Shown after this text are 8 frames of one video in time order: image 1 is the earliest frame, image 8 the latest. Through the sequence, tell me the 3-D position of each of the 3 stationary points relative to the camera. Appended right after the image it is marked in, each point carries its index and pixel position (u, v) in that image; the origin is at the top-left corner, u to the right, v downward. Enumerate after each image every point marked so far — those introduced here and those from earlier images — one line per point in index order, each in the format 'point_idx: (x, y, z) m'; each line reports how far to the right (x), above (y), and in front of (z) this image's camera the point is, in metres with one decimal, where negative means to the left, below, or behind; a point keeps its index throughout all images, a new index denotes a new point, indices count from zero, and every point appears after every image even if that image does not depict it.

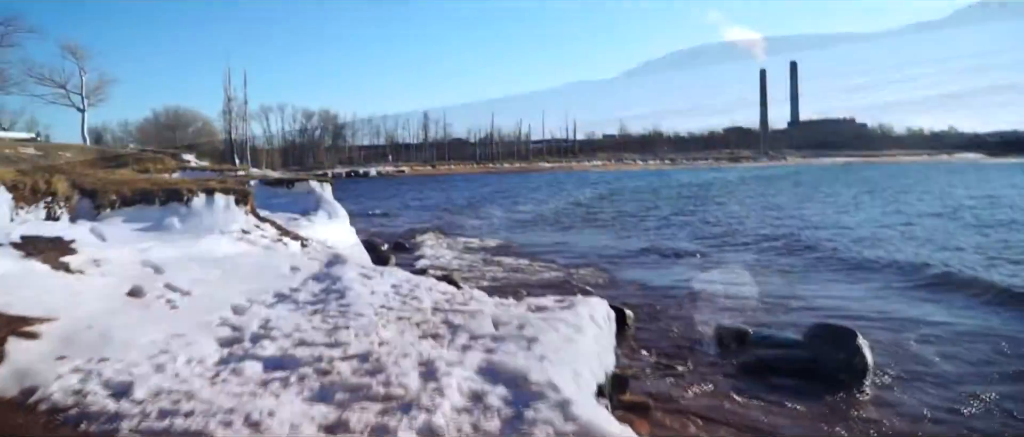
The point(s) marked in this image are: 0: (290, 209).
0: (-5.0, +0.2, +15.1) m
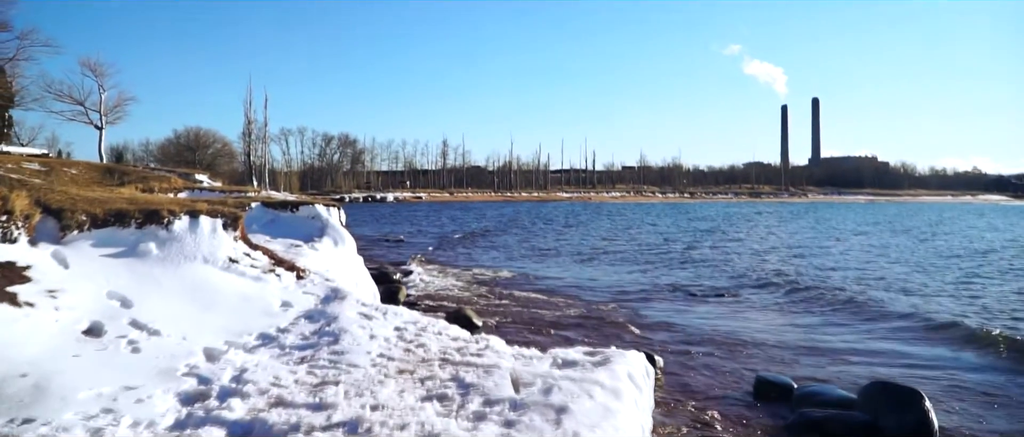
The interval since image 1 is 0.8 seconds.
0: (-4.6, -0.4, +14.0) m
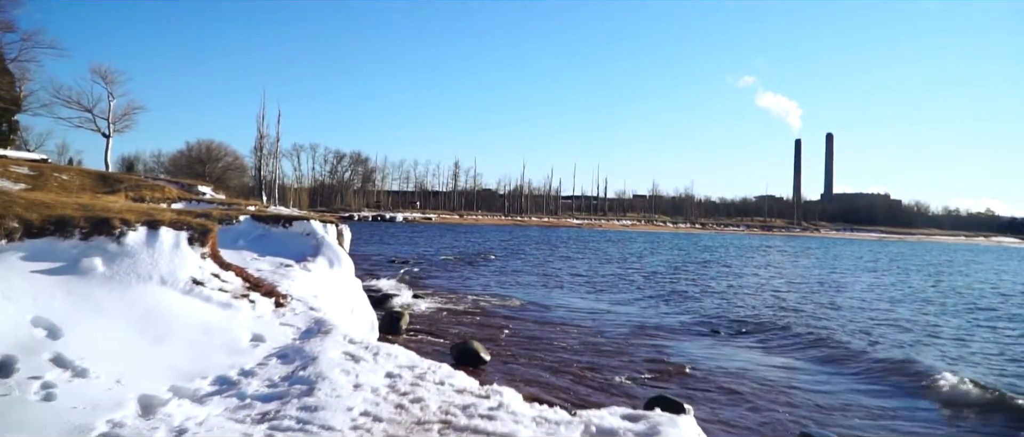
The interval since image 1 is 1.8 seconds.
0: (-4.3, -0.7, +12.6) m
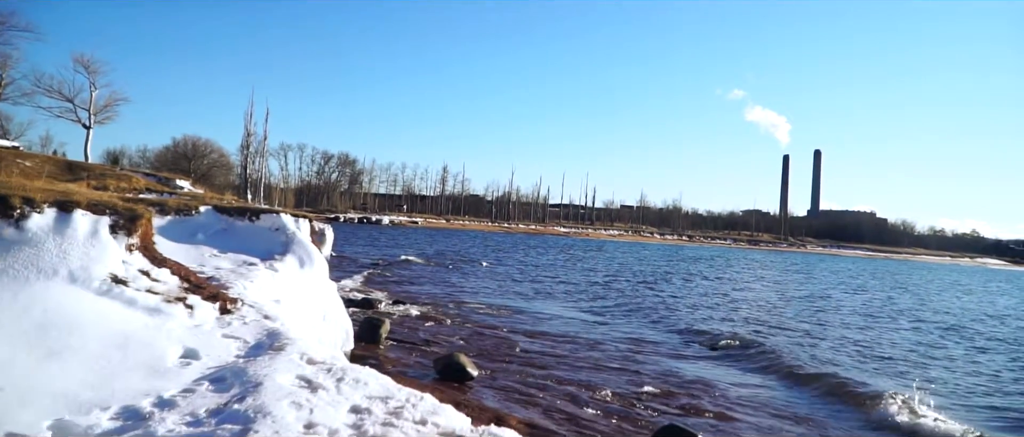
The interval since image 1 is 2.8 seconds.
0: (-4.4, -0.5, +11.1) m
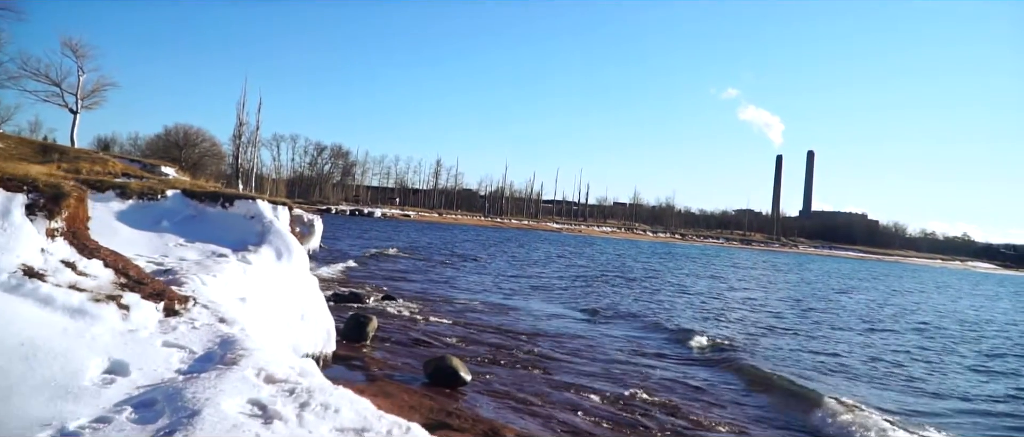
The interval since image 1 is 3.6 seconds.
0: (-4.3, -0.3, +10.0) m
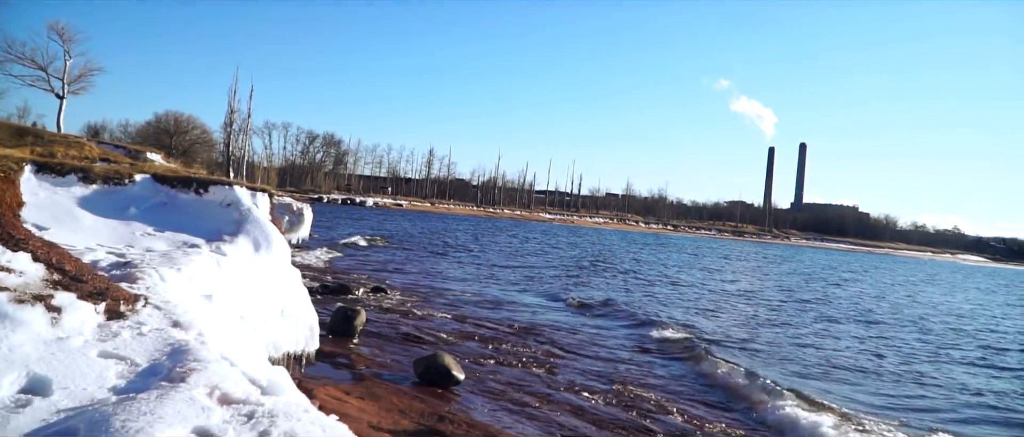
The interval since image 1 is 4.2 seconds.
0: (-4.4, -0.2, +9.3) m
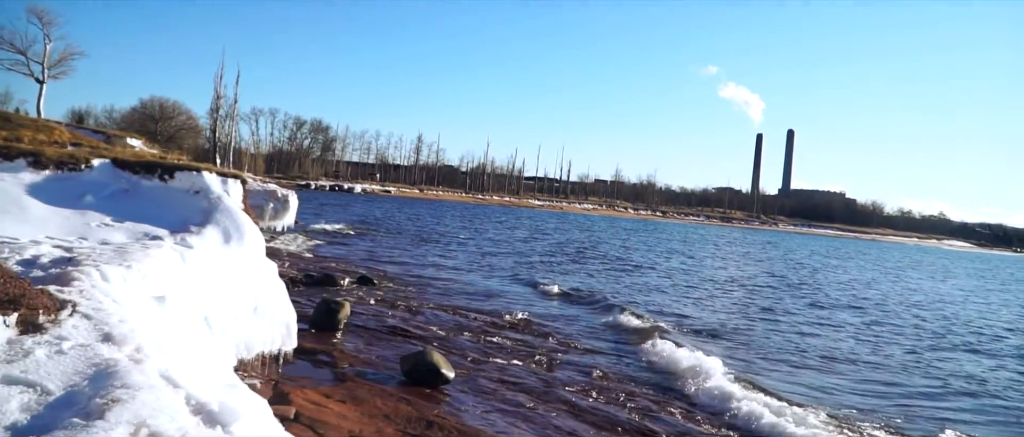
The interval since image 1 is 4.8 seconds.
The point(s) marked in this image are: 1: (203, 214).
0: (-4.5, 0.0, +8.5) m
1: (-4.1, +0.1, +8.9) m
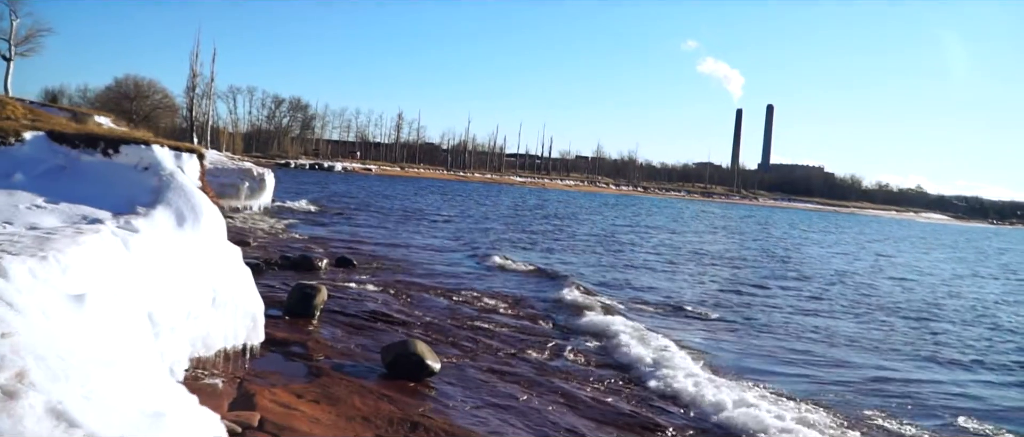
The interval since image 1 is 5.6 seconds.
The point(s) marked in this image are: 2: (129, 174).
0: (-4.5, +0.2, +7.4) m
1: (-4.2, +0.3, +7.9) m
2: (-4.7, +0.6, +8.3) m
